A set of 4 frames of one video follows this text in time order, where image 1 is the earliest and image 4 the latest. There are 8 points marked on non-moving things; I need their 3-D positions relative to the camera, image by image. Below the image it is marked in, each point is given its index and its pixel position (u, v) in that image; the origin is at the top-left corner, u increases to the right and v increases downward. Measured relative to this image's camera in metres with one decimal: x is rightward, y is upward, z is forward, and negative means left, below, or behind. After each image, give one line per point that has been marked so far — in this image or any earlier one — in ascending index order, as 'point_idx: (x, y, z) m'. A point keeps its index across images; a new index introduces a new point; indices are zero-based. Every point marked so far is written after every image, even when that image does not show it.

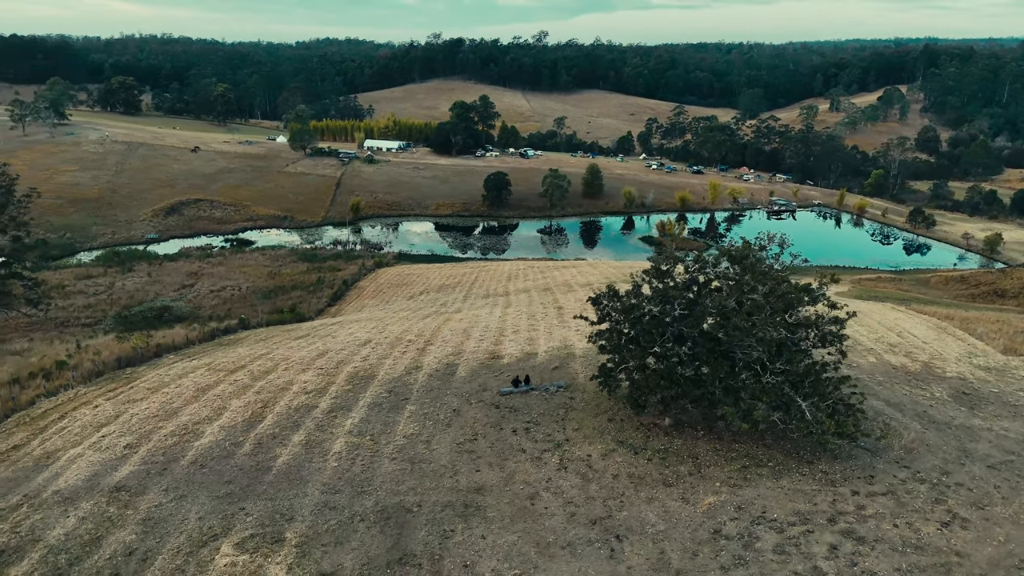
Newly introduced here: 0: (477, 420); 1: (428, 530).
0: (-0.8, -3.0, +17.1) m
1: (-1.5, -4.2, +13.2) m
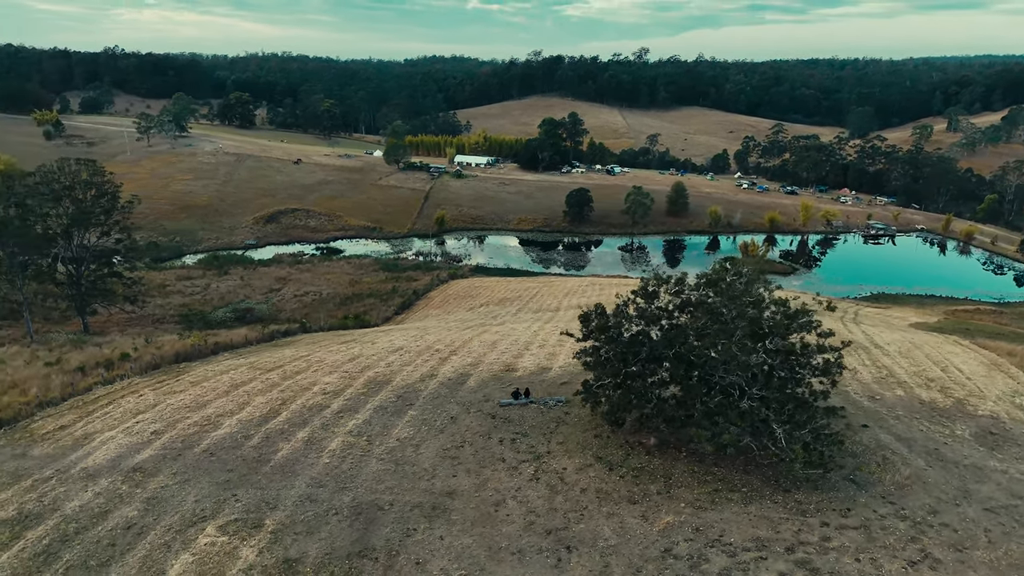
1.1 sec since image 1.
0: (-1.0, -3.3, +17.8) m
1: (-2.2, -4.5, +14.0) m
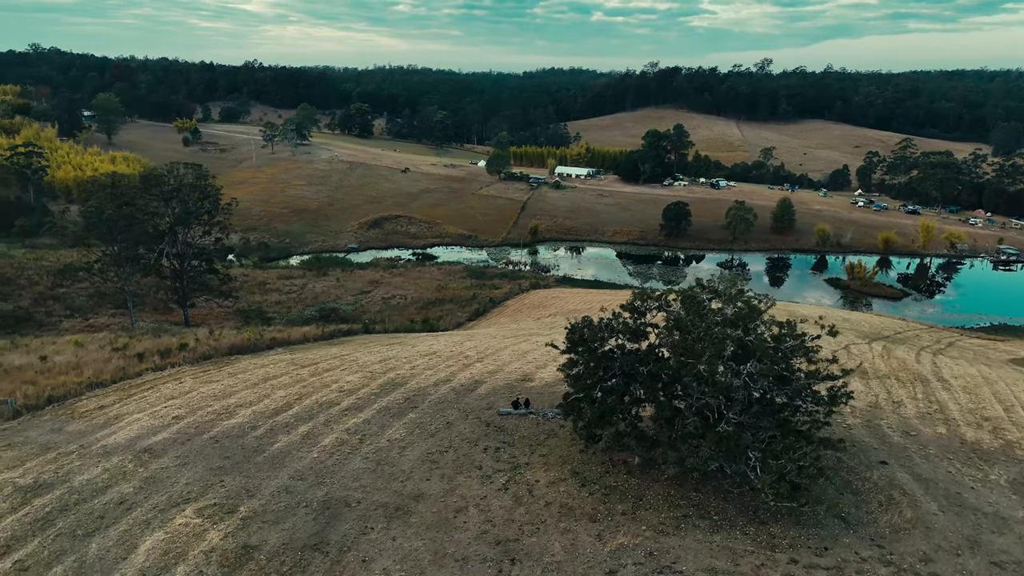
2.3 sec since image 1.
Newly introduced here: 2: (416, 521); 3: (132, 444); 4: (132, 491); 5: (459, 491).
0: (-1.2, -3.5, +17.9) m
1: (-3.0, -4.5, +14.4) m
2: (-1.8, -4.4, +14.4) m
3: (-9.0, -3.7, +18.0) m
4: (-7.9, -4.2, +15.7) m
5: (-1.1, -4.1, +15.3) m
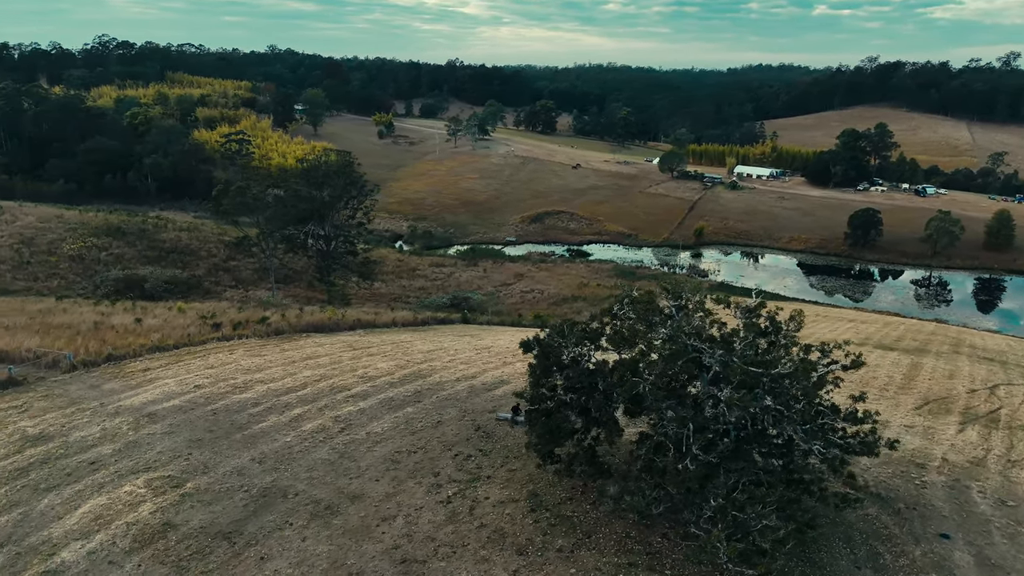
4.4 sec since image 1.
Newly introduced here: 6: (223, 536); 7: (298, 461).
0: (-1.5, -3.2, +16.5) m
1: (-4.2, -4.1, +13.5) m
2: (-3.1, -4.1, +13.2) m
3: (-9.1, -2.9, +18.5) m
4: (-8.6, -3.5, +16.1) m
5: (-2.1, -3.9, +14.0) m
6: (-5.0, -4.3, +13.1) m
7: (-4.4, -3.6, +15.5) m
